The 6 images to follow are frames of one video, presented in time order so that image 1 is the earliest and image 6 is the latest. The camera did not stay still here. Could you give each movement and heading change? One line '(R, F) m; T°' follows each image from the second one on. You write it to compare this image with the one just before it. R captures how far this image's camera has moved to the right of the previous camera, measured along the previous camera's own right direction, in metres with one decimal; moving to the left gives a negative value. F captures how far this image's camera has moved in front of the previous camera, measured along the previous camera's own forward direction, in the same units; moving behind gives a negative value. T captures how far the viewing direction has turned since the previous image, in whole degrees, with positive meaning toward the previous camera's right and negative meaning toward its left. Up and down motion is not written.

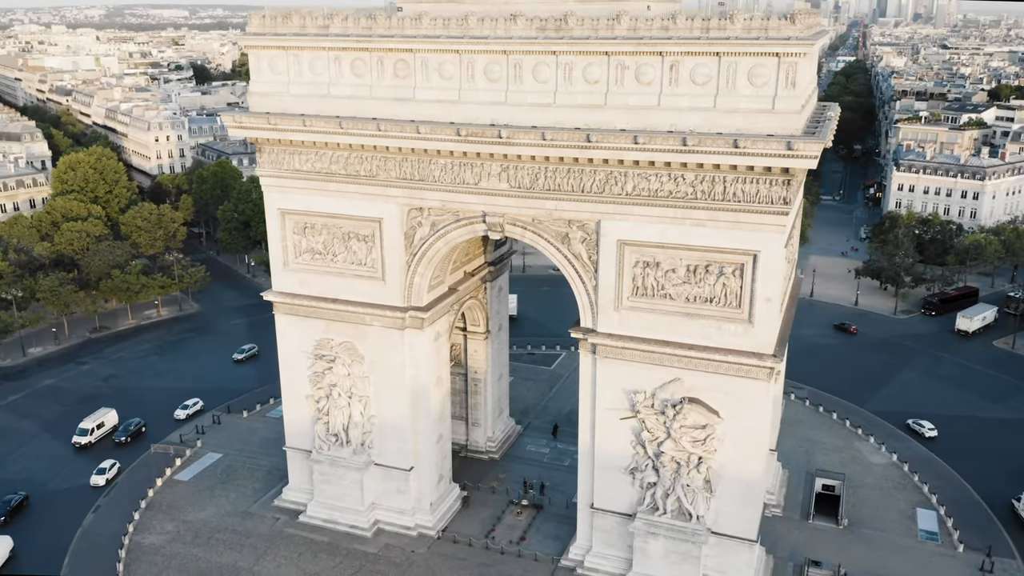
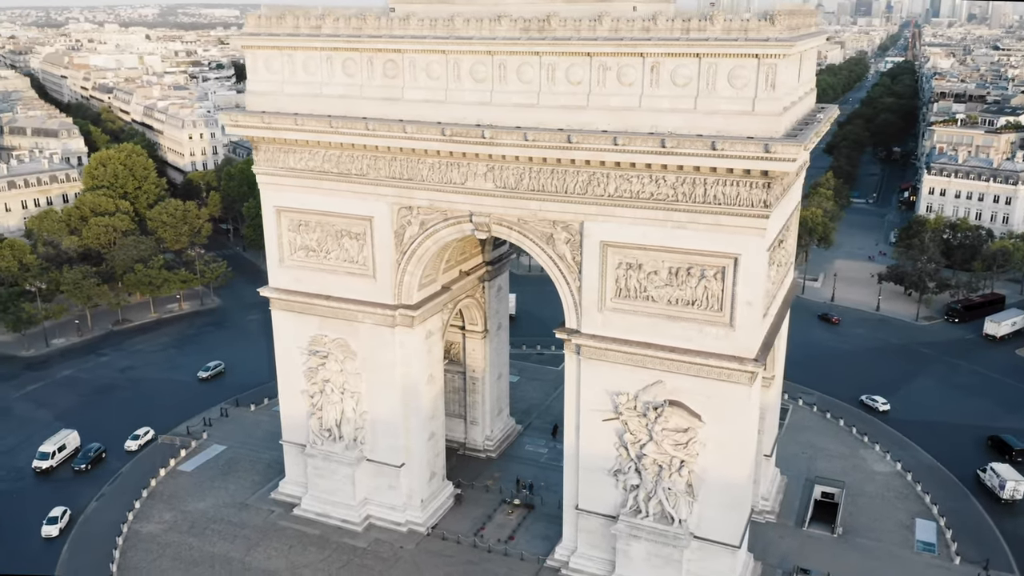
(+1.4, 0.0) m; -3°
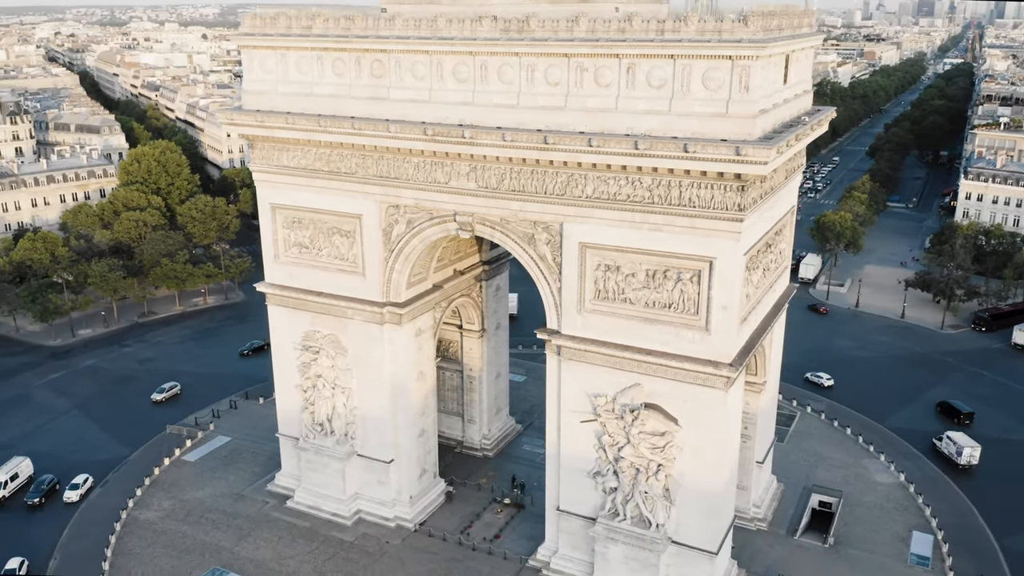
(+1.7, 0.0) m; -3°
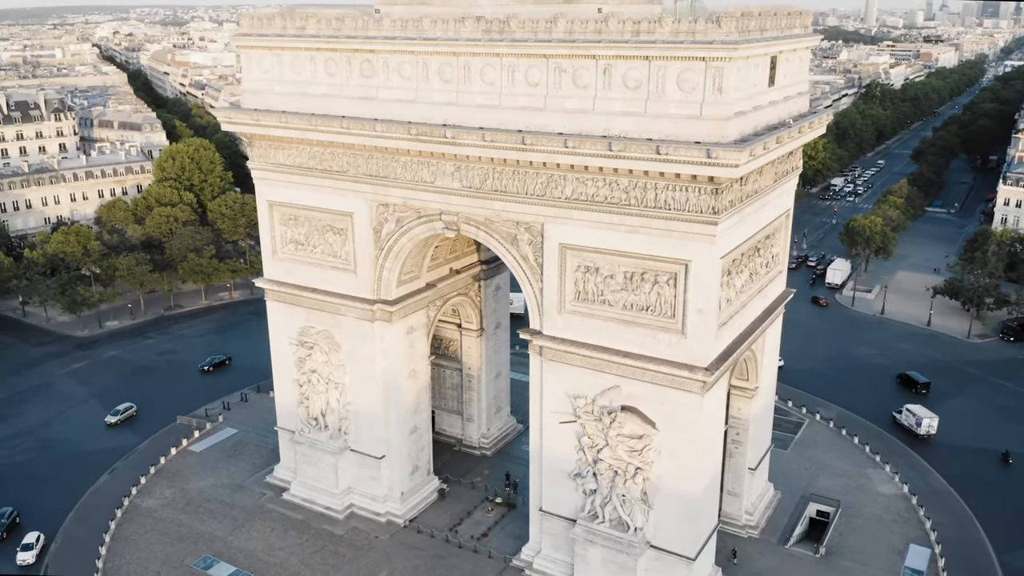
(+1.7, 0.0) m; -3°
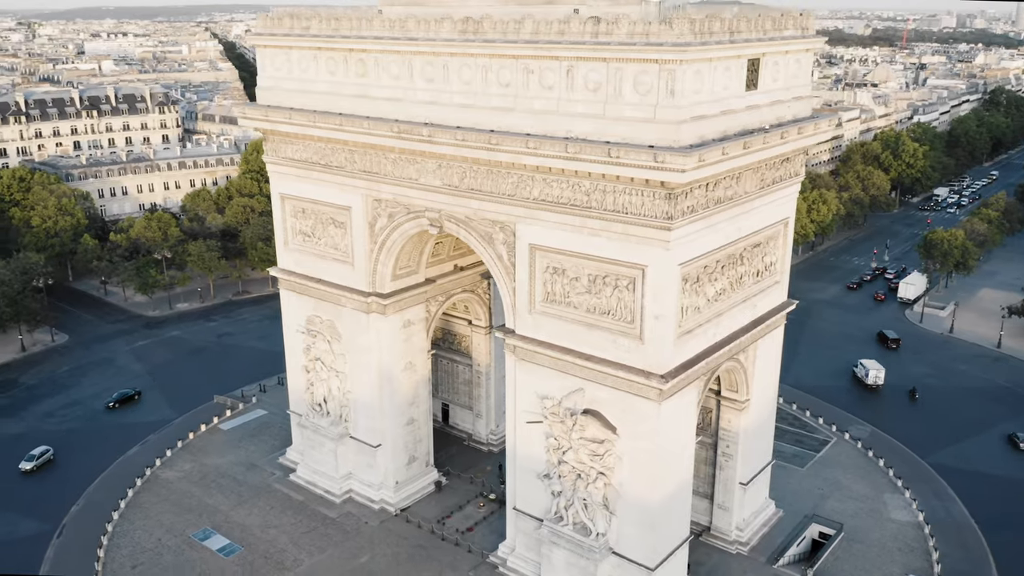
(+3.6, 0.0) m; -7°
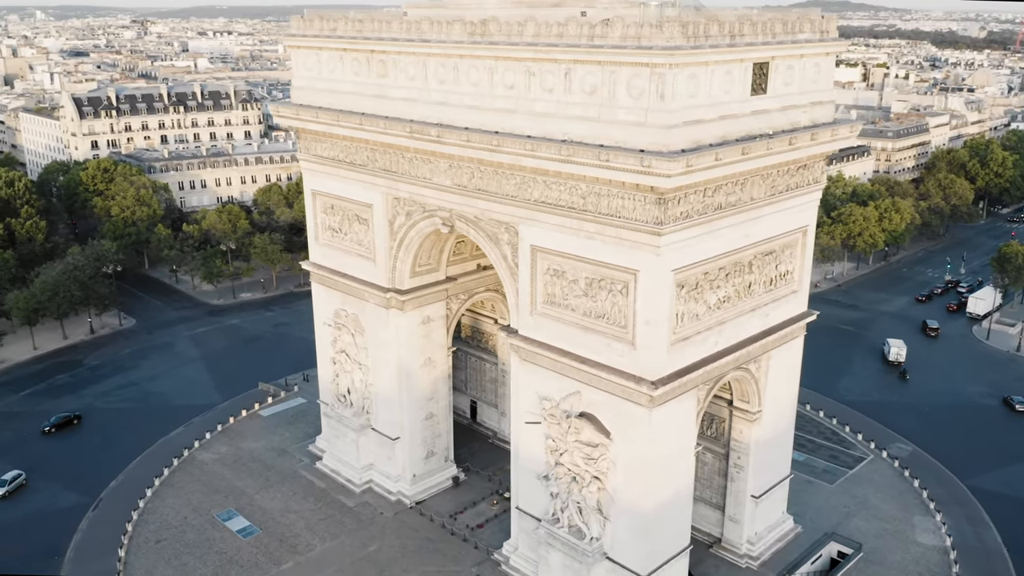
(+2.2, -0.1) m; -6°
